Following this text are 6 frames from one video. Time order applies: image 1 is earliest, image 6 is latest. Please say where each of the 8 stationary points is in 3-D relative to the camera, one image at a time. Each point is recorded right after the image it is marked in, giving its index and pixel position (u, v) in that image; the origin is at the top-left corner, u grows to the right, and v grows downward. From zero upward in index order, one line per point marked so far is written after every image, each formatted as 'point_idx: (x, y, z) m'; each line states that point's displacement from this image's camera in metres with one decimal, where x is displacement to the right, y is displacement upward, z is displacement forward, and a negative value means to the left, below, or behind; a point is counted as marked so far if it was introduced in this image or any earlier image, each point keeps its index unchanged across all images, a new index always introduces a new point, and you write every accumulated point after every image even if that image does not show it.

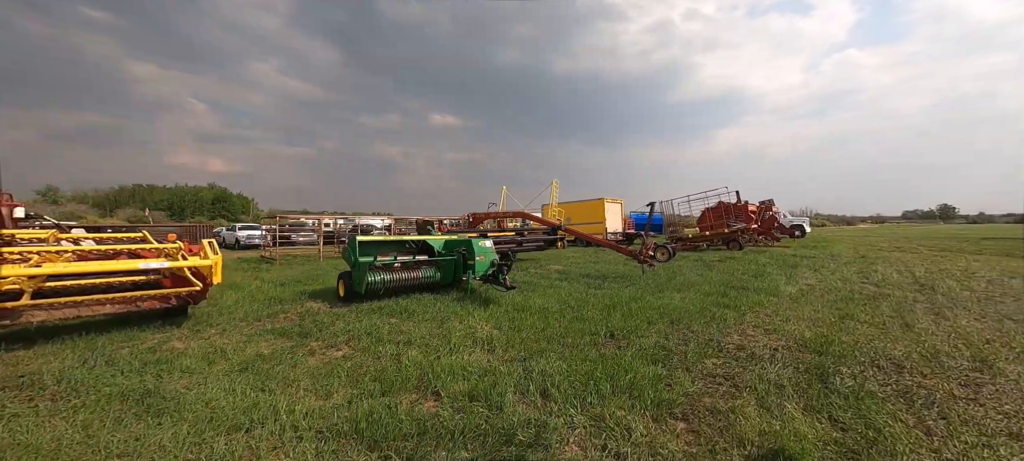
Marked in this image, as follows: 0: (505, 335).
0: (-0.1, -1.3, +4.6) m
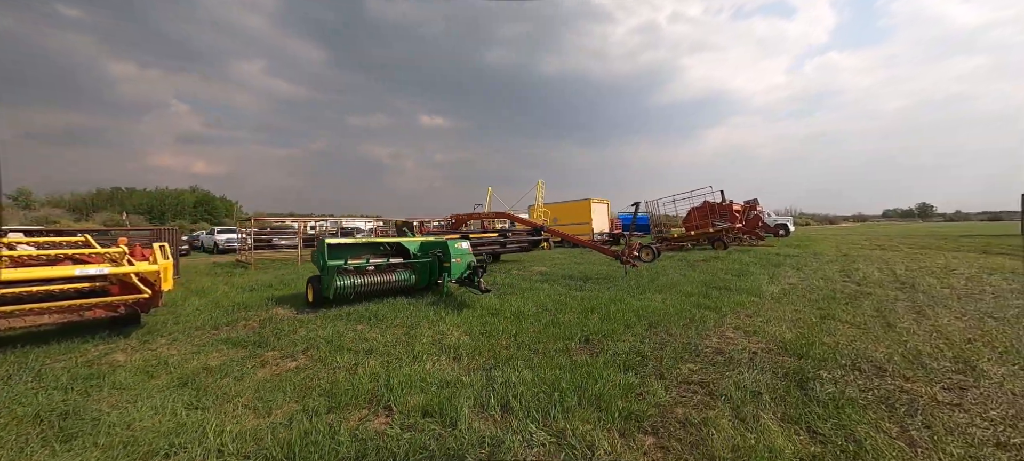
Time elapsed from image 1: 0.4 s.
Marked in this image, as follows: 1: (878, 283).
0: (-0.5, -1.3, +4.3) m
1: (+7.0, -1.0, +6.9) m
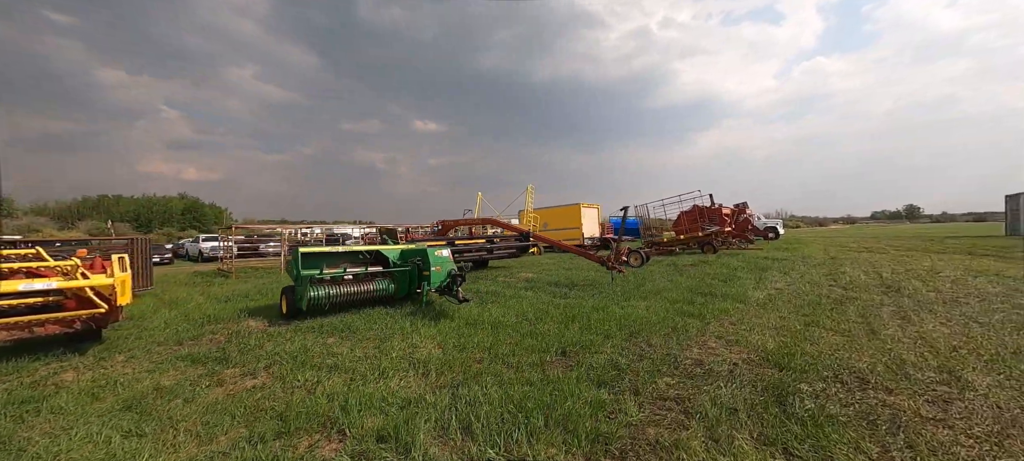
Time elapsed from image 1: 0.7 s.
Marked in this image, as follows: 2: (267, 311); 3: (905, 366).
0: (-0.8, -1.4, +4.1) m
1: (+6.7, -1.1, +6.8) m
2: (-4.7, -1.5, +6.8) m
3: (+3.6, -1.2, +3.3) m
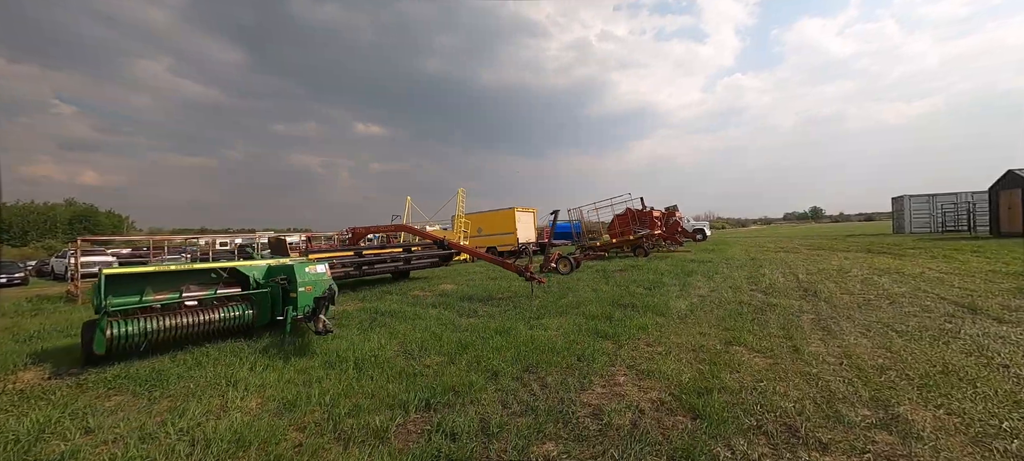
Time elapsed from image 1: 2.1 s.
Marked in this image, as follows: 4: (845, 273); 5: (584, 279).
0: (-2.0, -1.5, +2.9) m
1: (+5.0, -1.1, +6.6) m
2: (-6.3, -1.7, +5.1) m
3: (+2.4, -1.3, +2.7) m
4: (+7.6, -1.0, +8.2) m
5: (+1.8, -1.2, +9.0) m
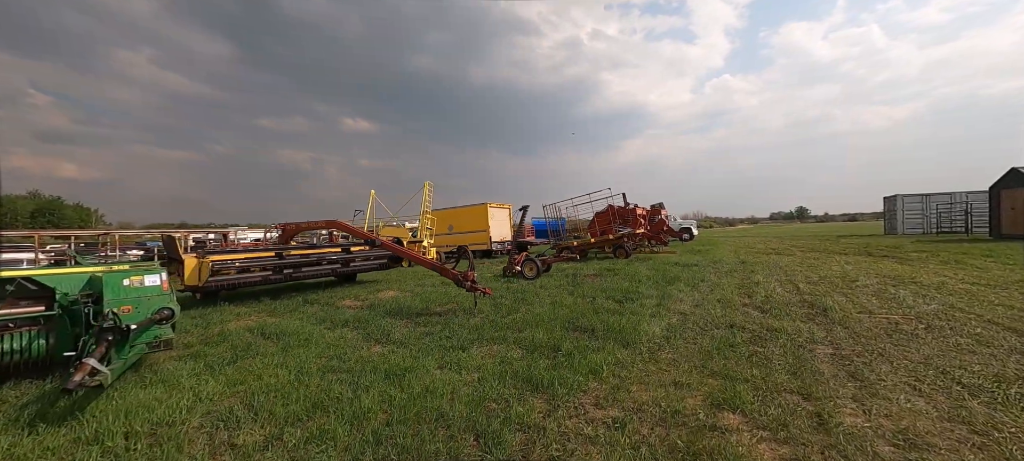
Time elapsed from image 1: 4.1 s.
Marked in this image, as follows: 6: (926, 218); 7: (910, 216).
0: (-2.9, -1.5, +1.4) m
1: (+4.0, -1.1, +5.3) m
2: (-7.3, -1.7, +3.4) m
3: (+1.5, -1.3, +1.3) m
4: (+6.5, -1.0, +6.9) m
5: (+0.7, -1.2, +7.6) m
6: (+22.7, +0.7, +19.6) m
7: (+22.2, +0.8, +19.9) m
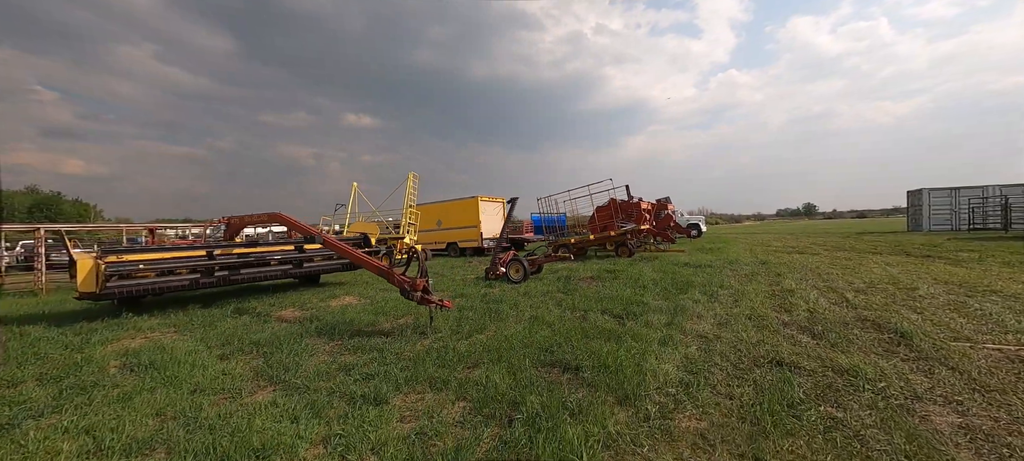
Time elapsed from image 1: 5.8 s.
0: (-3.4, -1.5, 0.0) m
1: (+3.5, -1.1, +3.9) m
2: (-7.7, -1.6, +2.1) m
3: (+1.0, -1.3, -0.1) m
4: (+6.1, -0.9, +5.5) m
5: (+0.3, -1.1, +6.2) m
6: (+22.3, +0.9, +18.0) m
7: (+21.9, +1.0, +18.4) m
